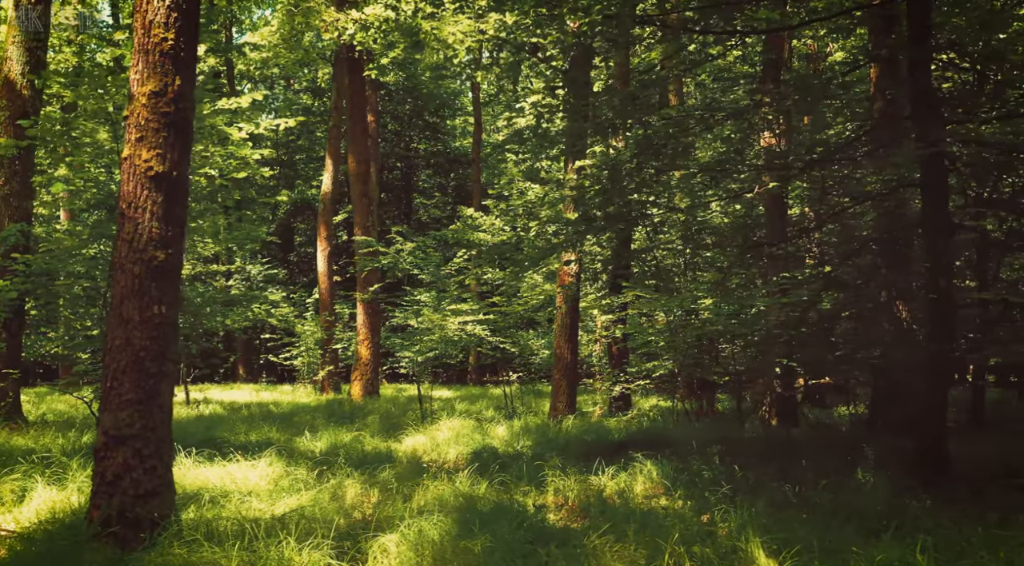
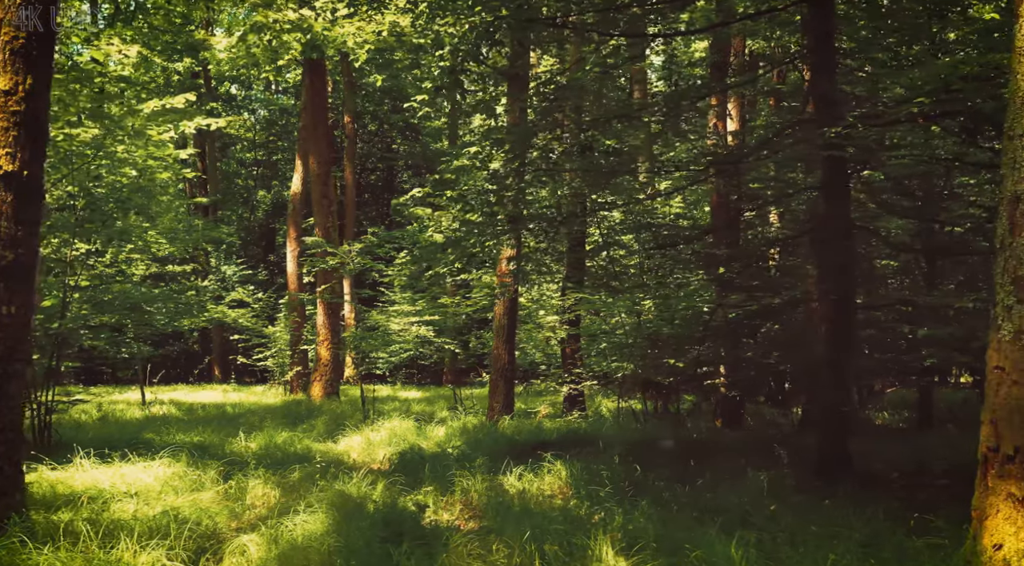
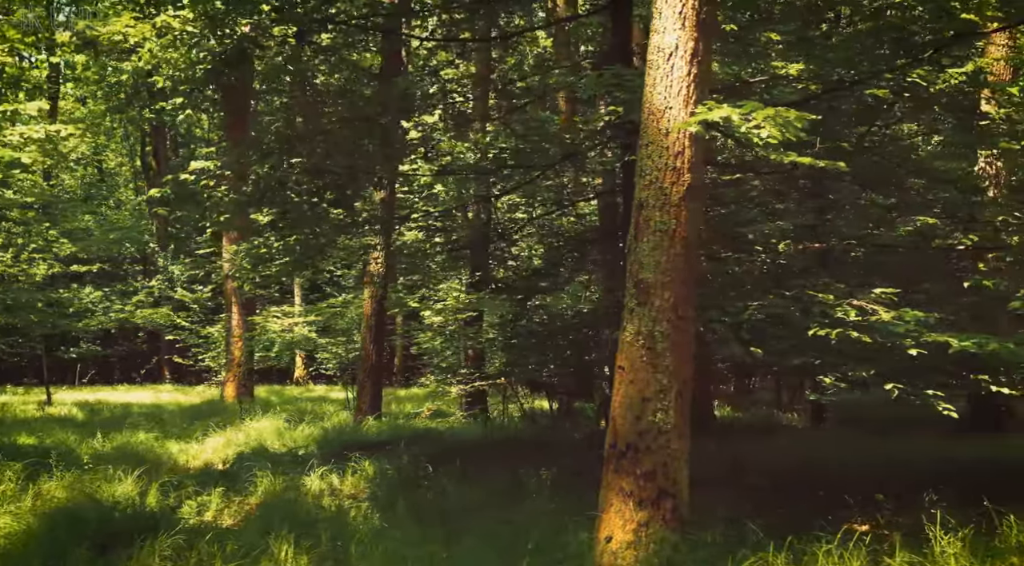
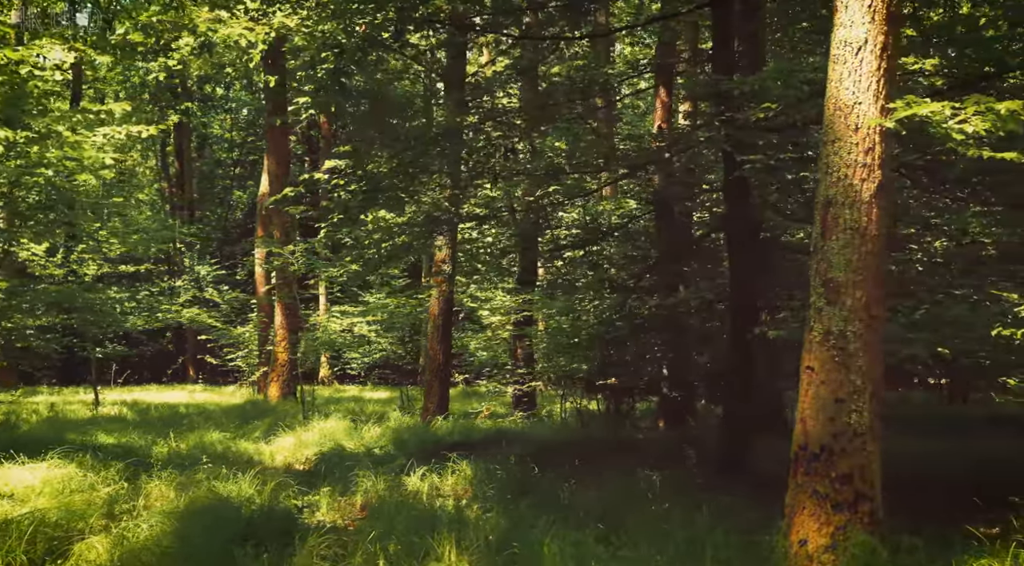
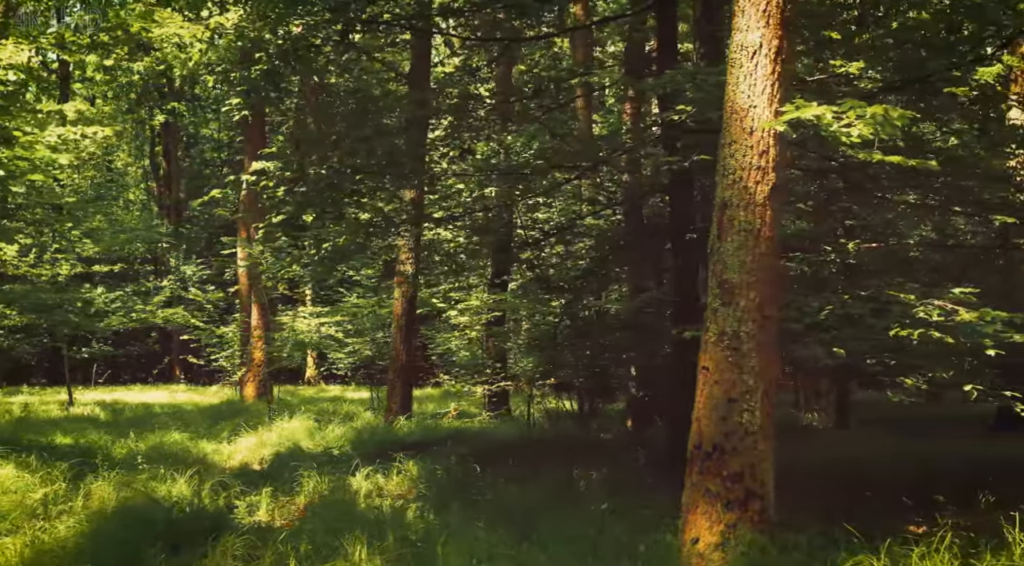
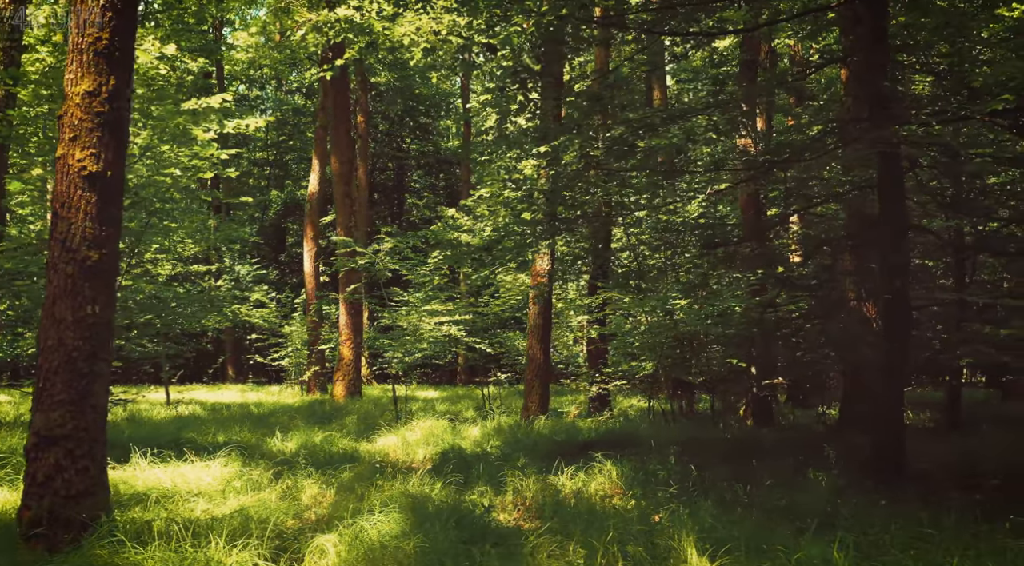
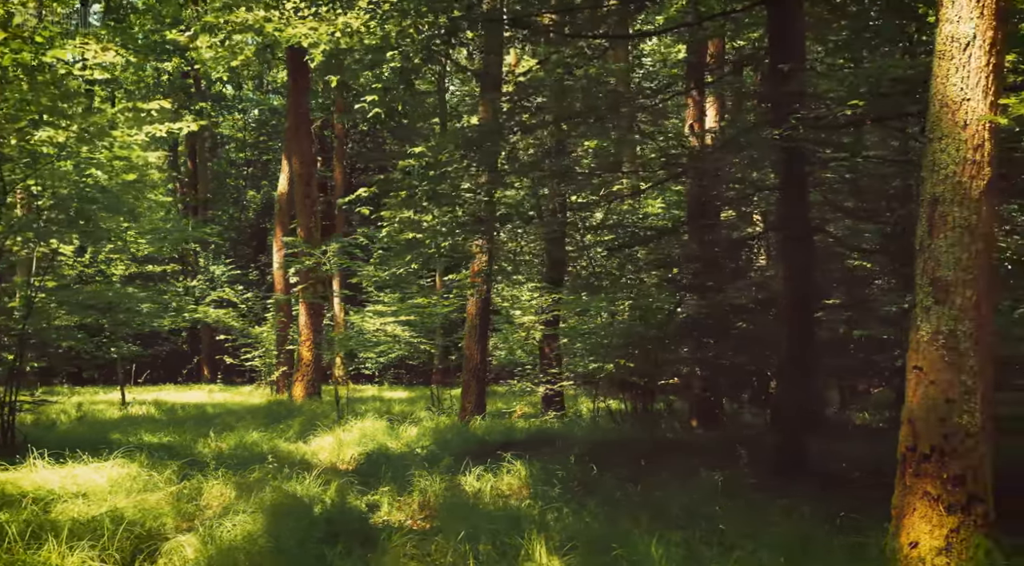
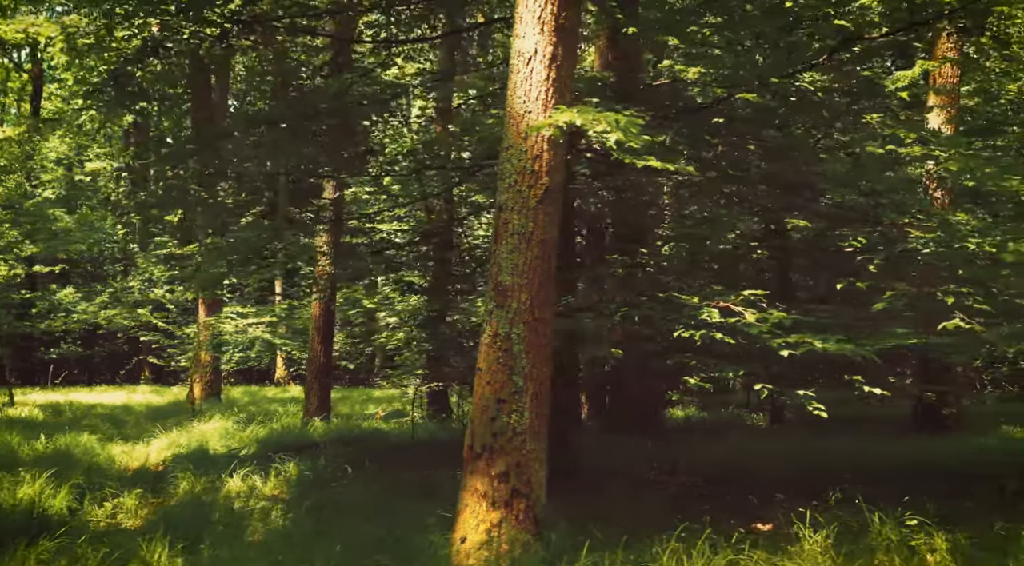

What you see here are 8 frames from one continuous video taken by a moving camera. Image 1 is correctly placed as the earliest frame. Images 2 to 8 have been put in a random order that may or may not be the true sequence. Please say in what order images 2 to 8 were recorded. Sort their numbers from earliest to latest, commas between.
6, 2, 7, 4, 5, 3, 8
